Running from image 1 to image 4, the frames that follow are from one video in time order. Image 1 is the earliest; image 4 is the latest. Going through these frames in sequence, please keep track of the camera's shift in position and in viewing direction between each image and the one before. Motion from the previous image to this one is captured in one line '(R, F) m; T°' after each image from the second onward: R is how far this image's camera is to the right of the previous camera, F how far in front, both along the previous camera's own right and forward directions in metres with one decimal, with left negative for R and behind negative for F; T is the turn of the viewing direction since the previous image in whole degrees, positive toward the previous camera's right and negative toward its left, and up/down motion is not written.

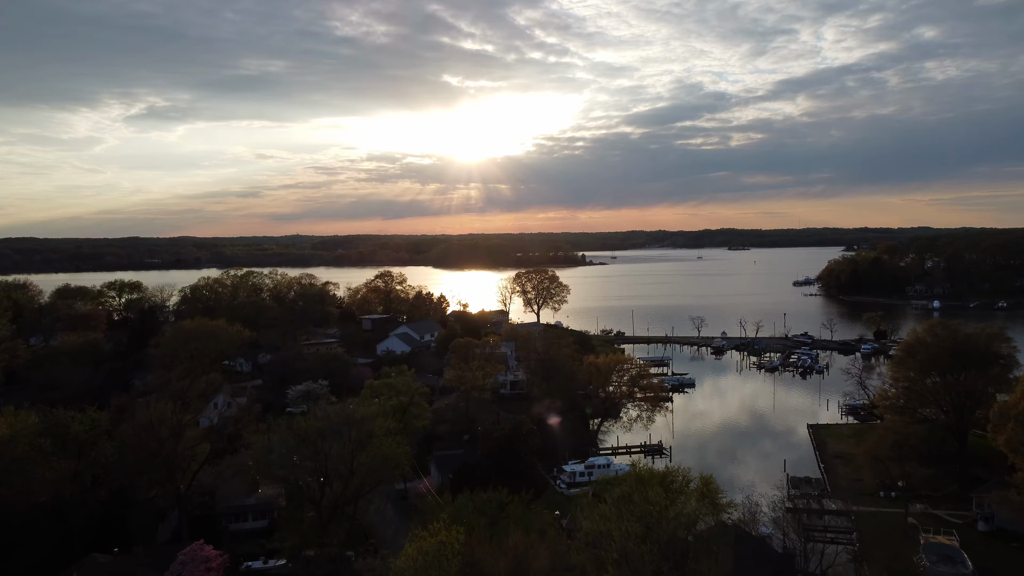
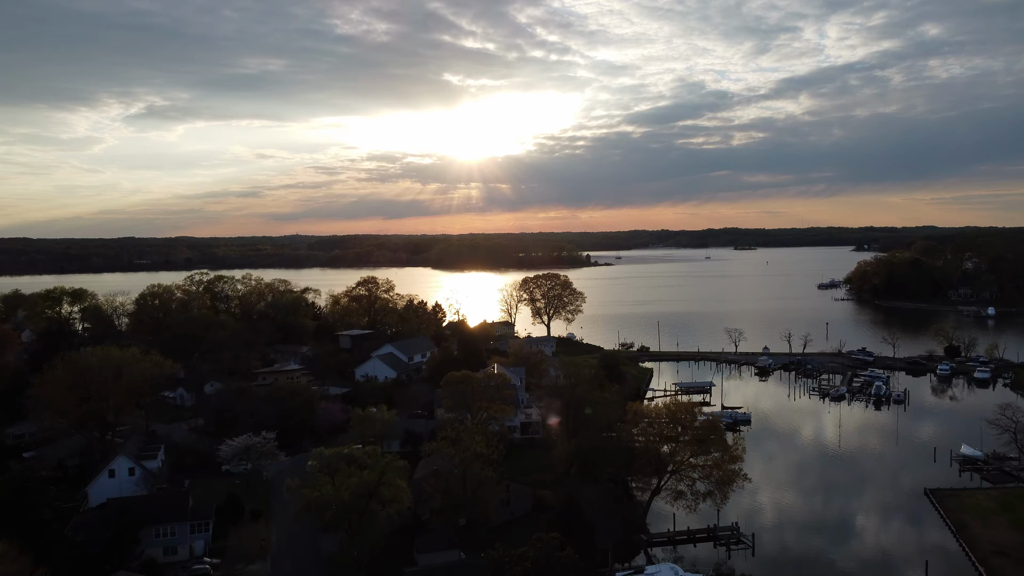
(-0.3, +7.5) m; 0°
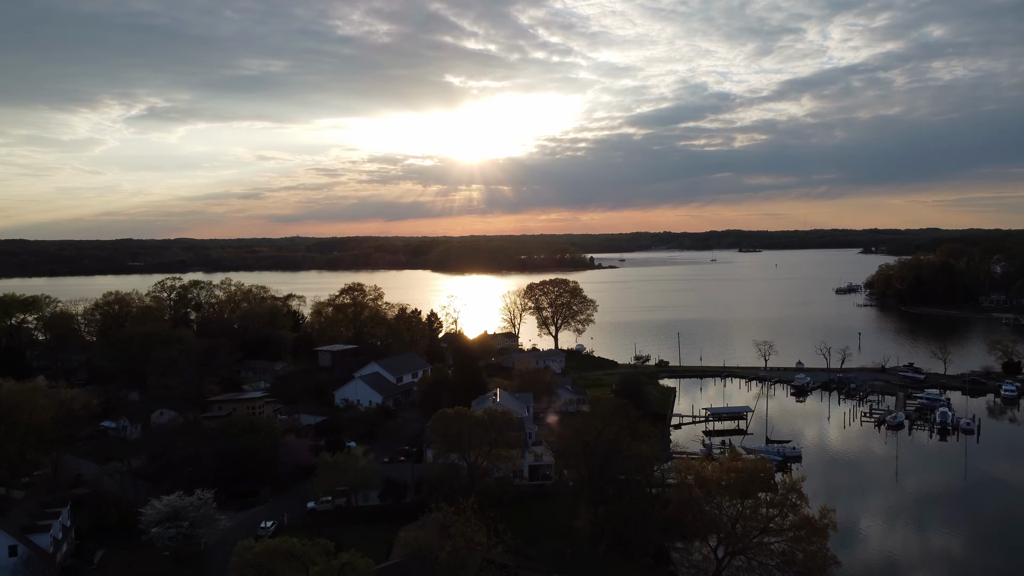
(-0.1, +4.7) m; 0°
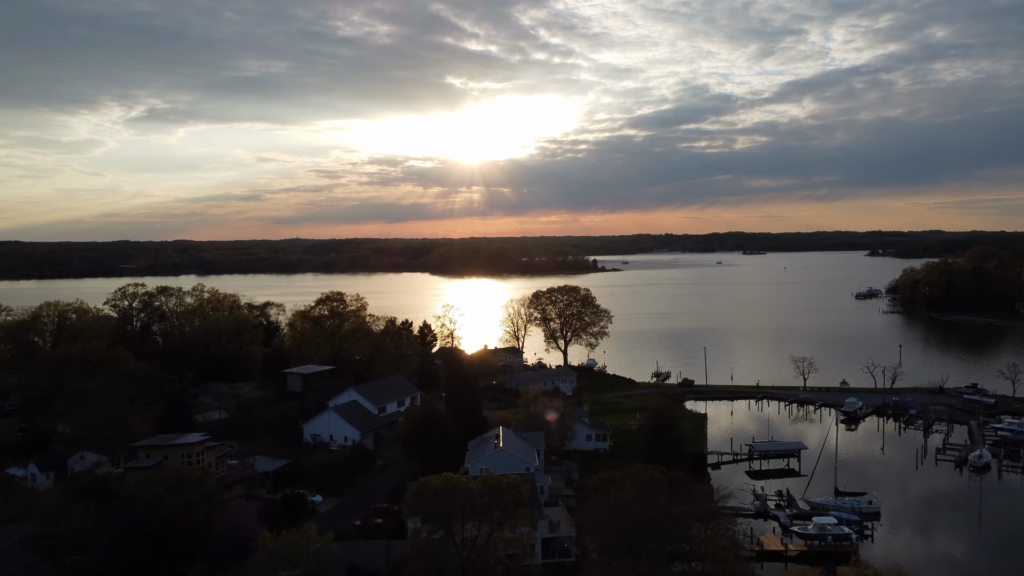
(-0.2, +5.0) m; 0°
